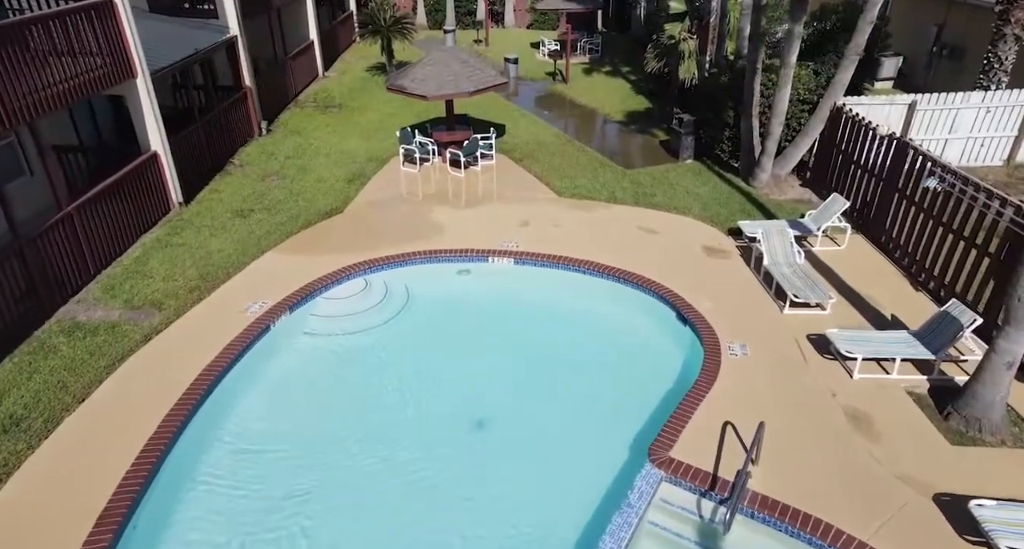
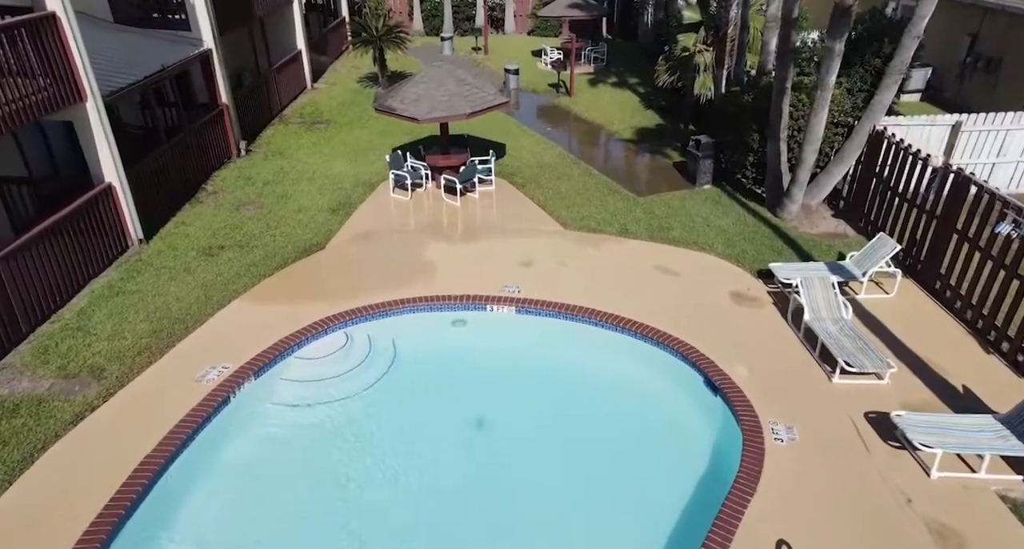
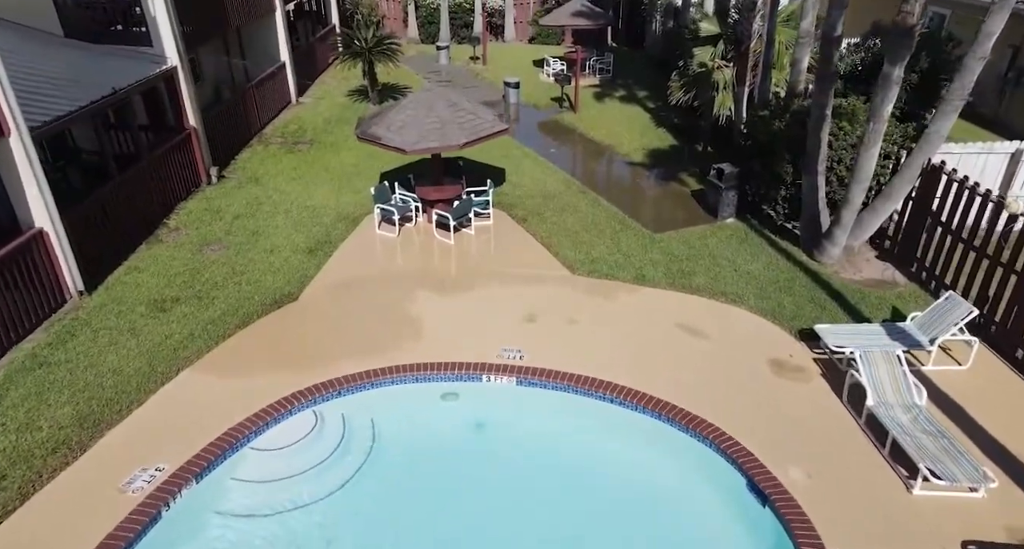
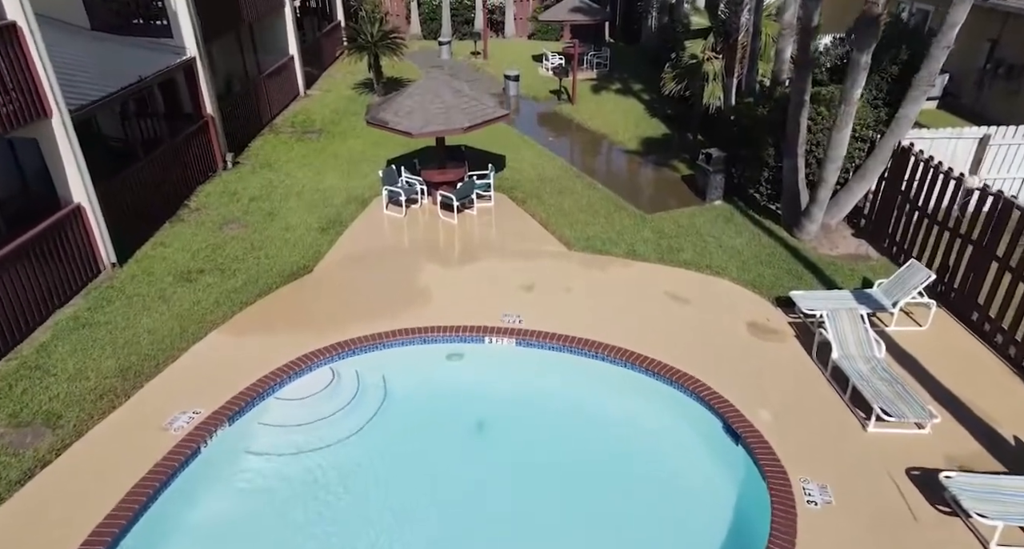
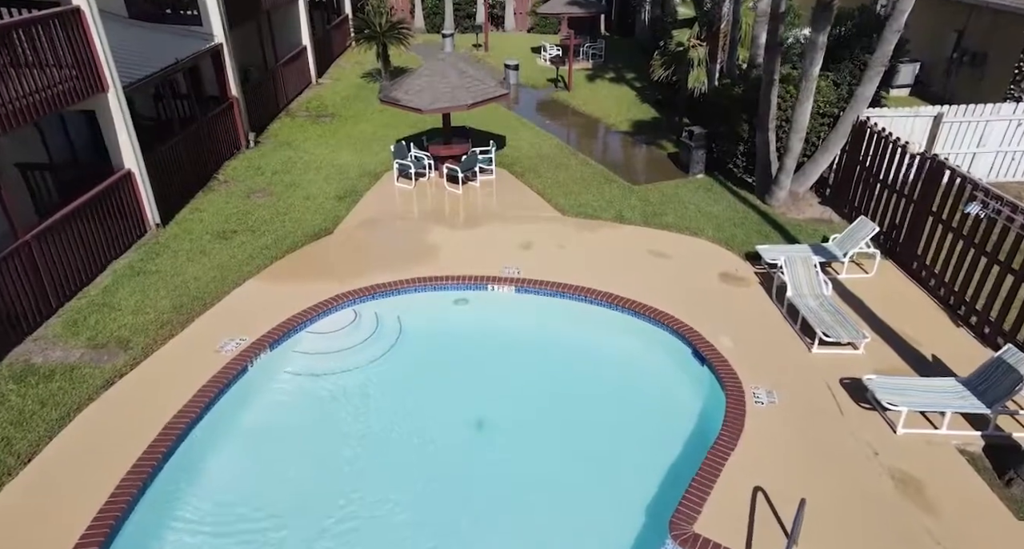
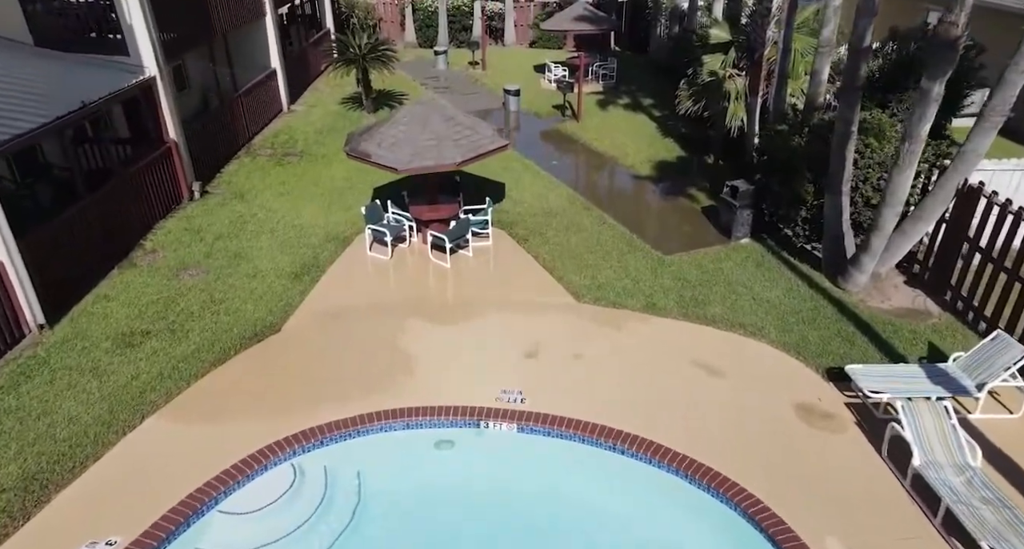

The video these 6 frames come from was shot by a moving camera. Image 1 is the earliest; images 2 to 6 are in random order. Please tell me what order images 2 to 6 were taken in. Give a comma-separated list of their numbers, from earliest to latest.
5, 2, 4, 3, 6
